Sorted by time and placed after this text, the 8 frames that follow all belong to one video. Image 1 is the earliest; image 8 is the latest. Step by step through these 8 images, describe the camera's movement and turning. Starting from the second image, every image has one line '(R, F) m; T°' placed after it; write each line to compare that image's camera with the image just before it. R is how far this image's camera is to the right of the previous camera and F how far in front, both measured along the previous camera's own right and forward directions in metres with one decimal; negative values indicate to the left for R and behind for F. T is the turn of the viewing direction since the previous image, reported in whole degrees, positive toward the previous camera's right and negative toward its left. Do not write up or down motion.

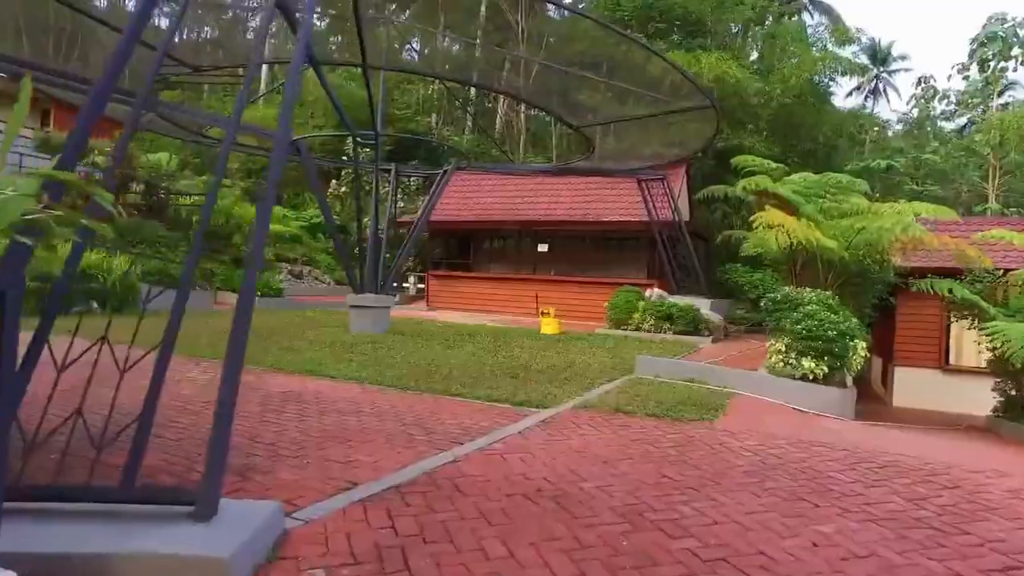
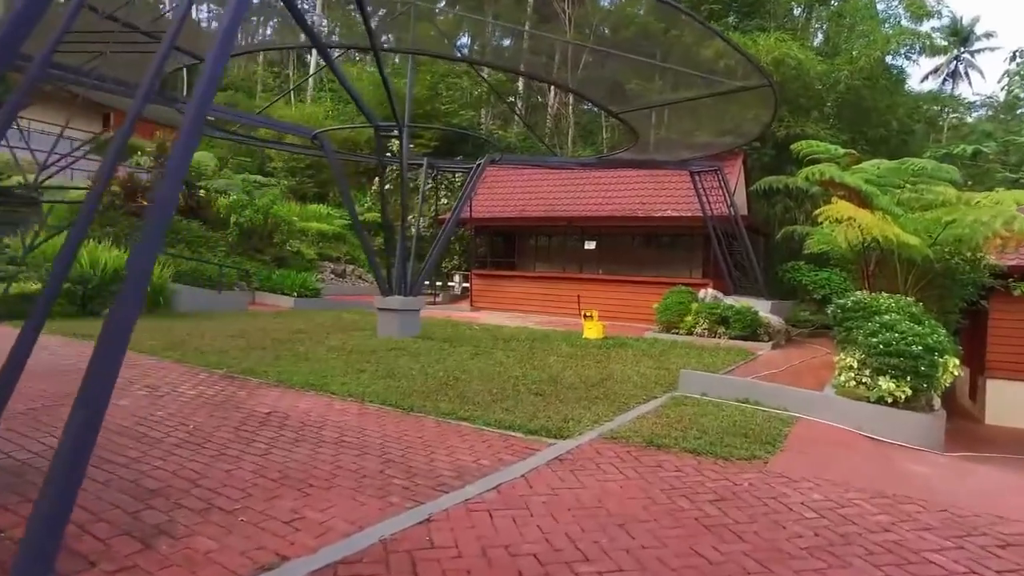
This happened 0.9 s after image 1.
(+0.3, +0.8) m; -5°
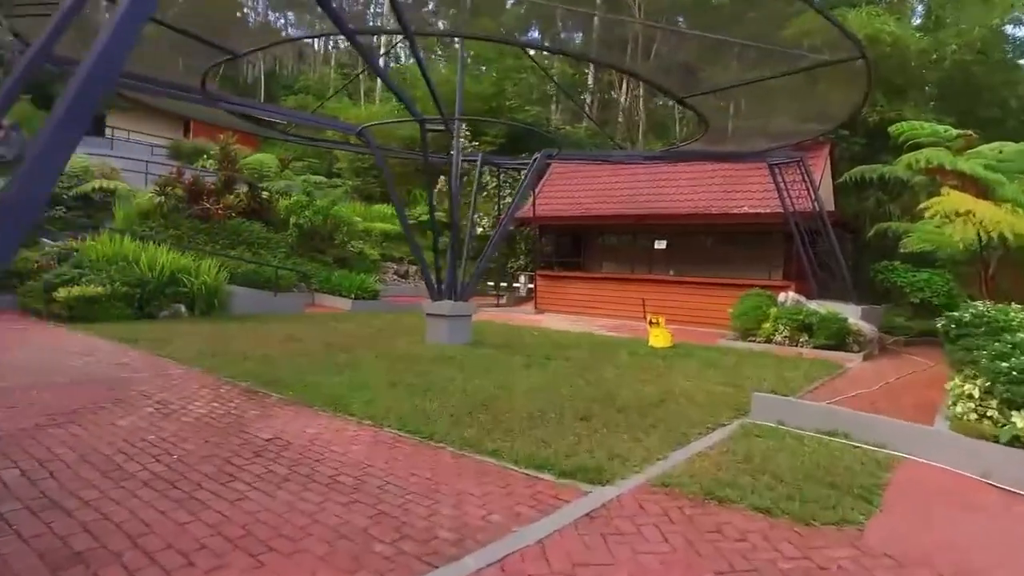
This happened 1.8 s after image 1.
(+0.2, +0.8) m; -6°
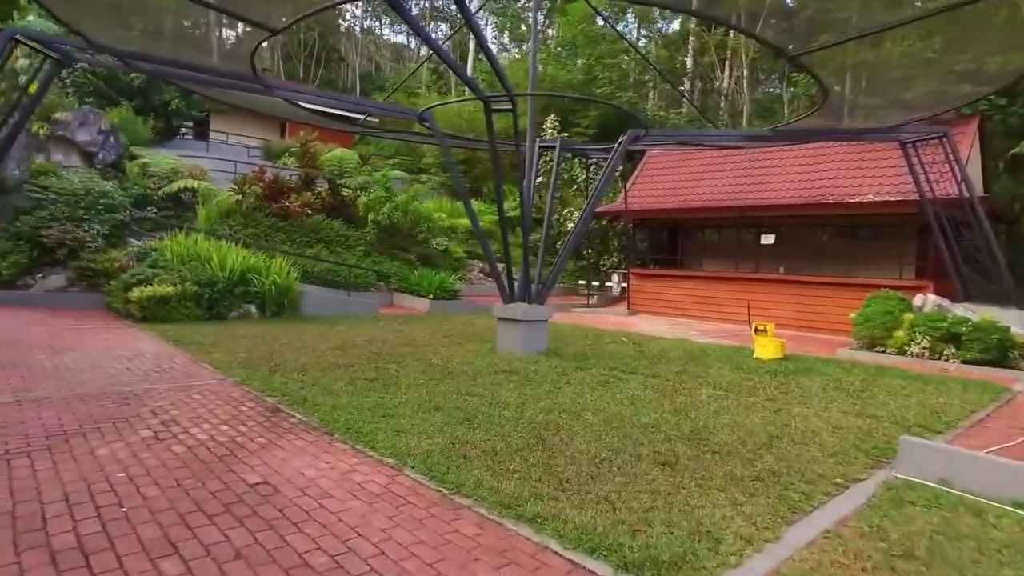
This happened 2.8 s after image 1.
(+0.2, +1.1) m; -8°
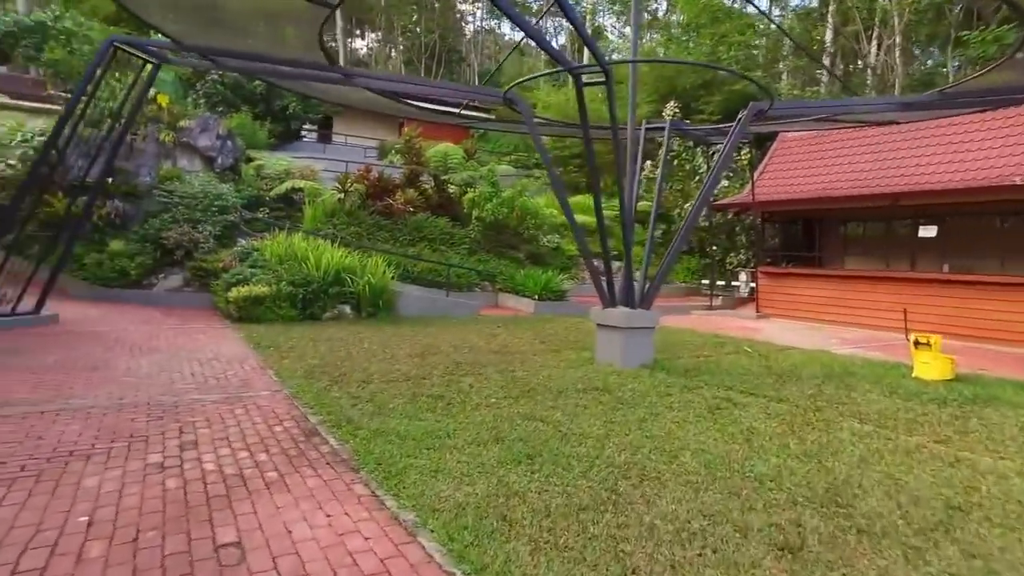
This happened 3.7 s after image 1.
(+0.3, +1.0) m; -10°
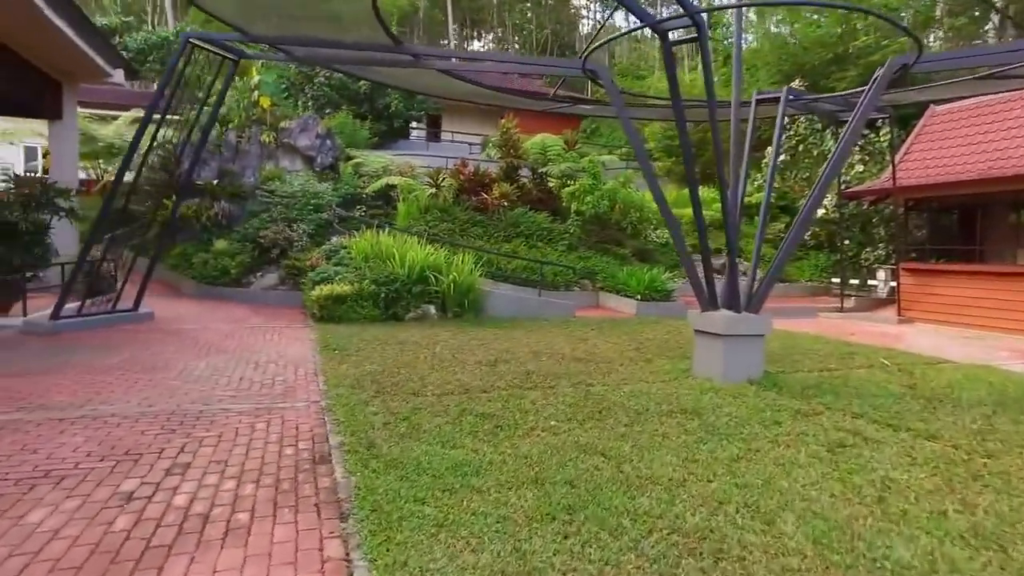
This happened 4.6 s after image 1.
(+0.4, +0.9) m; -10°
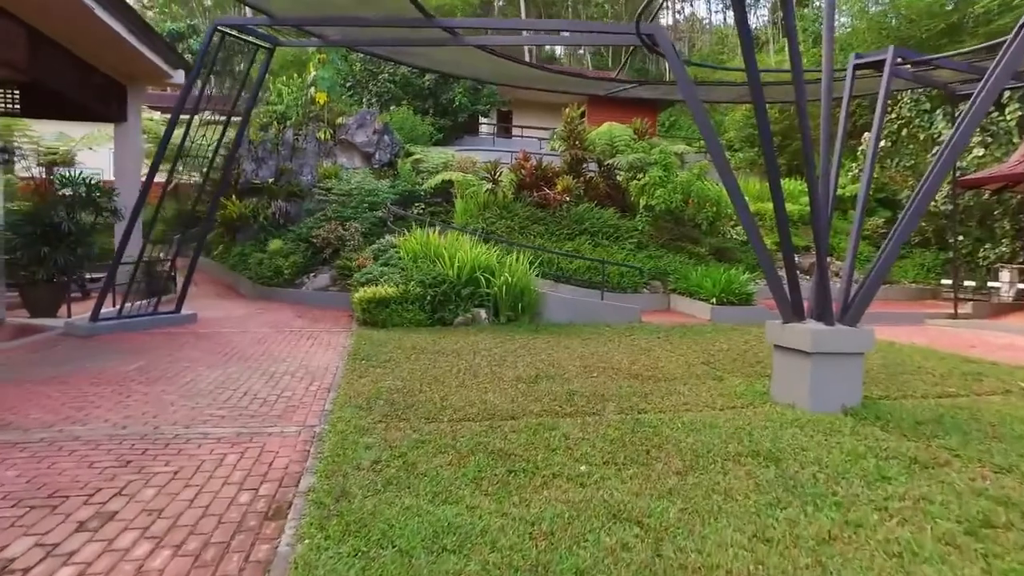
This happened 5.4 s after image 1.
(+0.3, +0.9) m; -7°
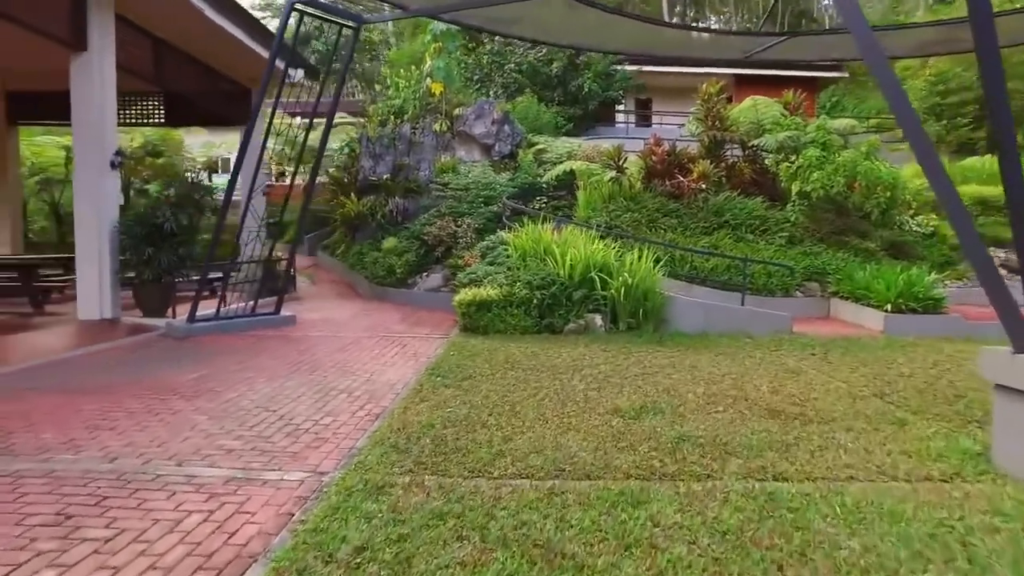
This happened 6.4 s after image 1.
(+0.3, +1.3) m; -12°
